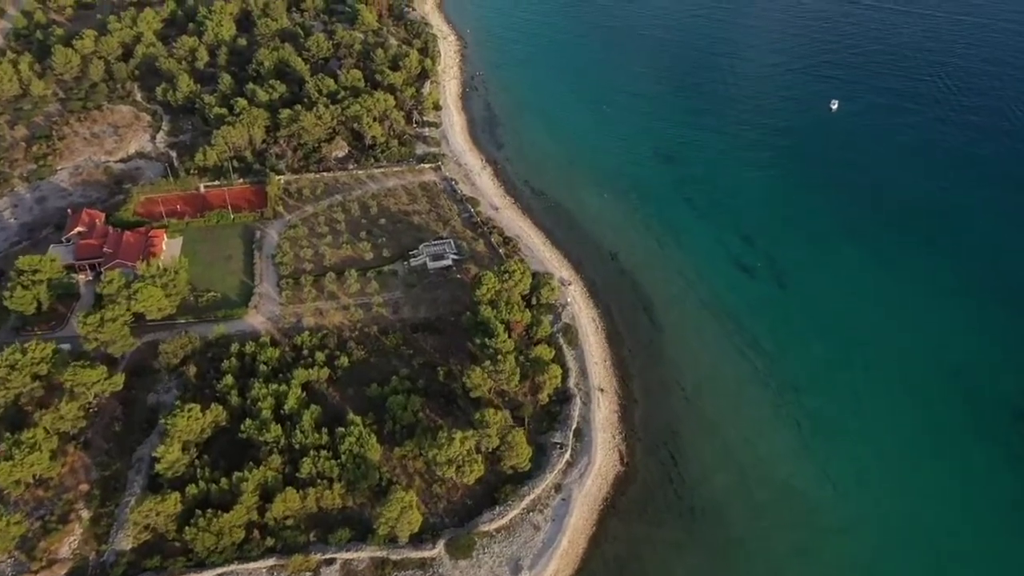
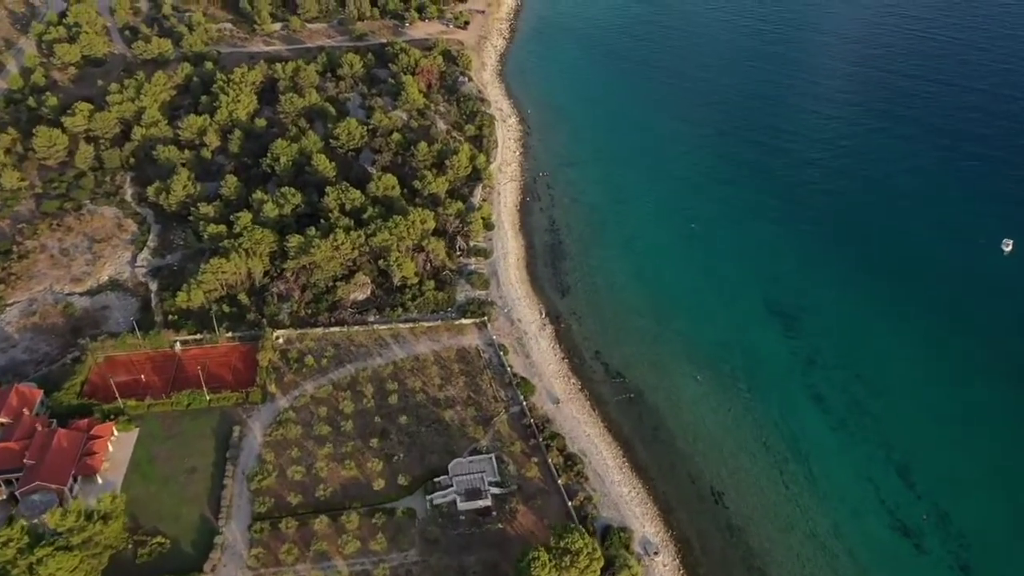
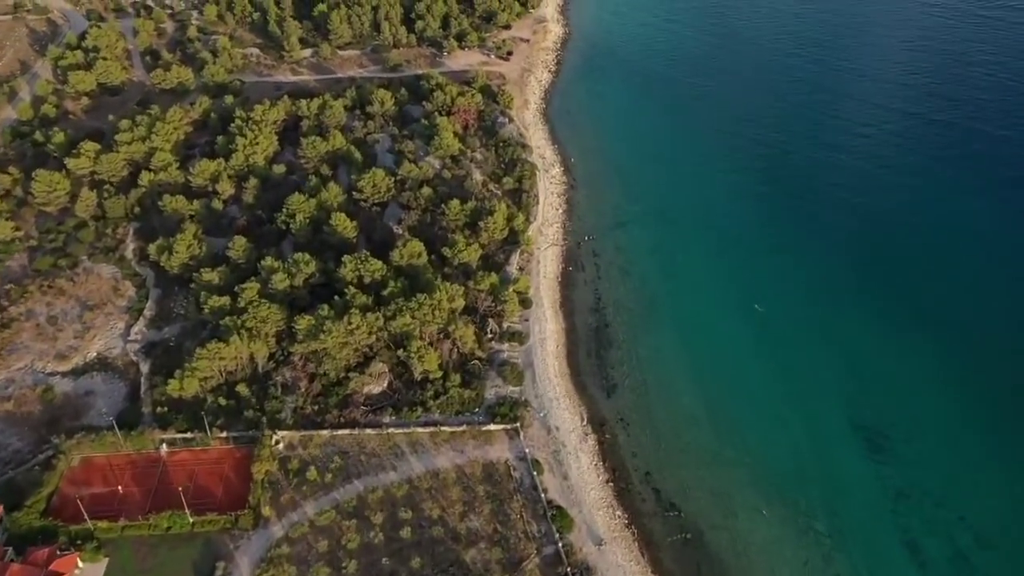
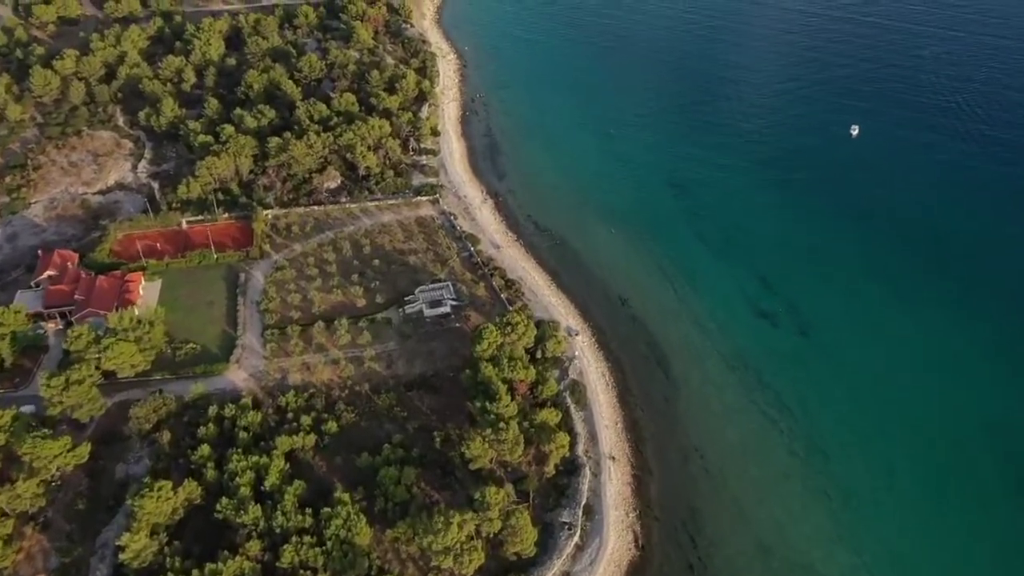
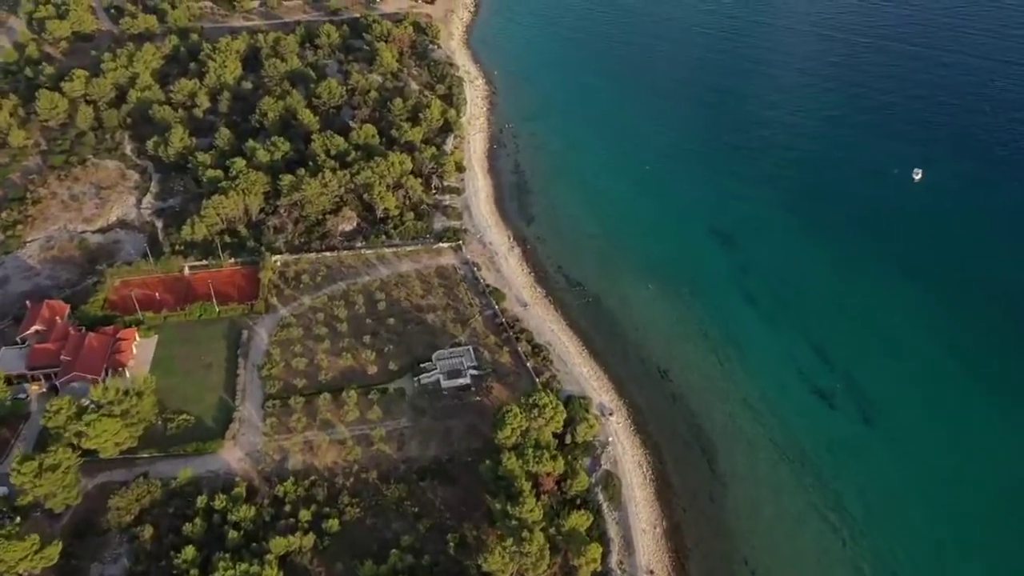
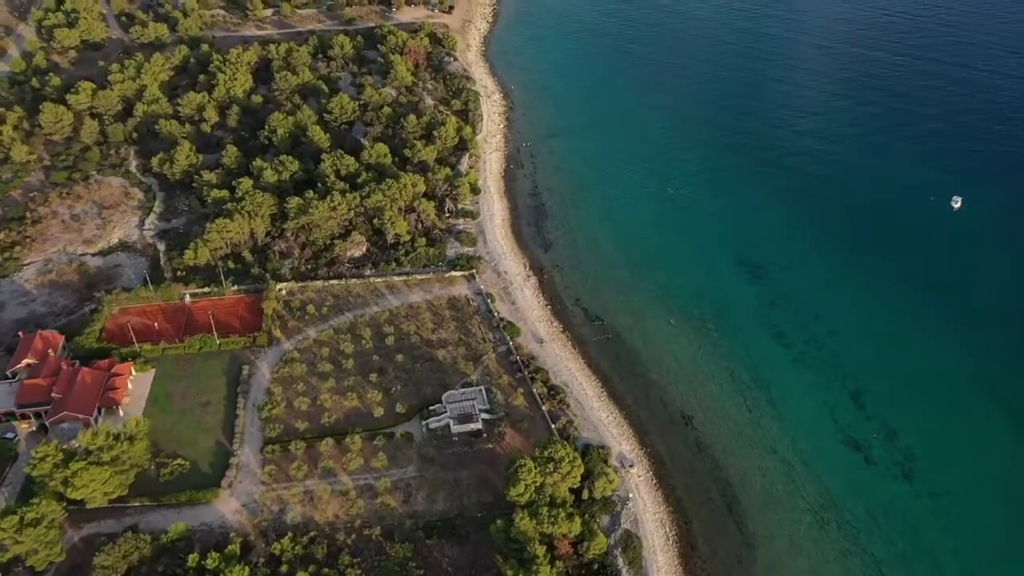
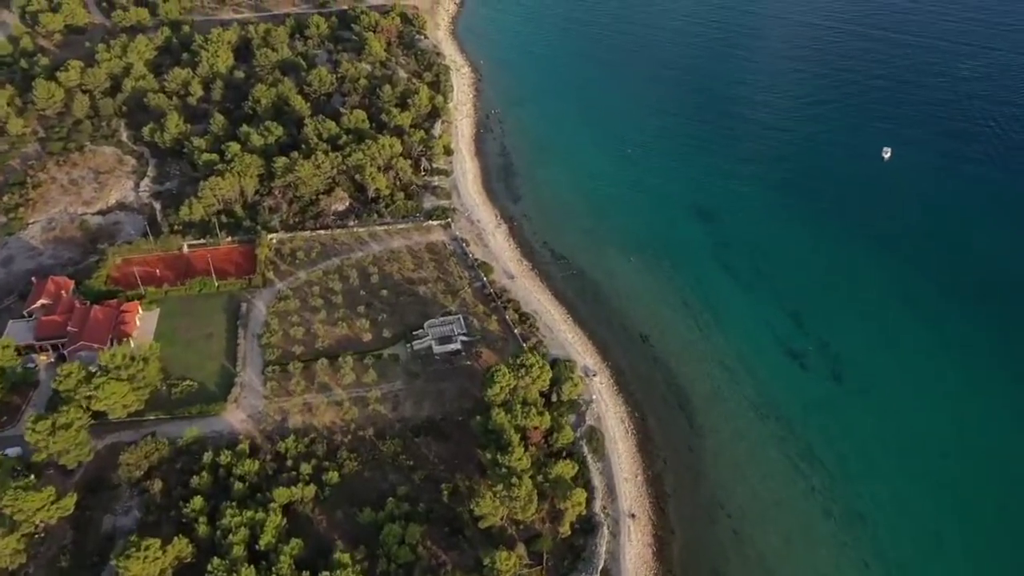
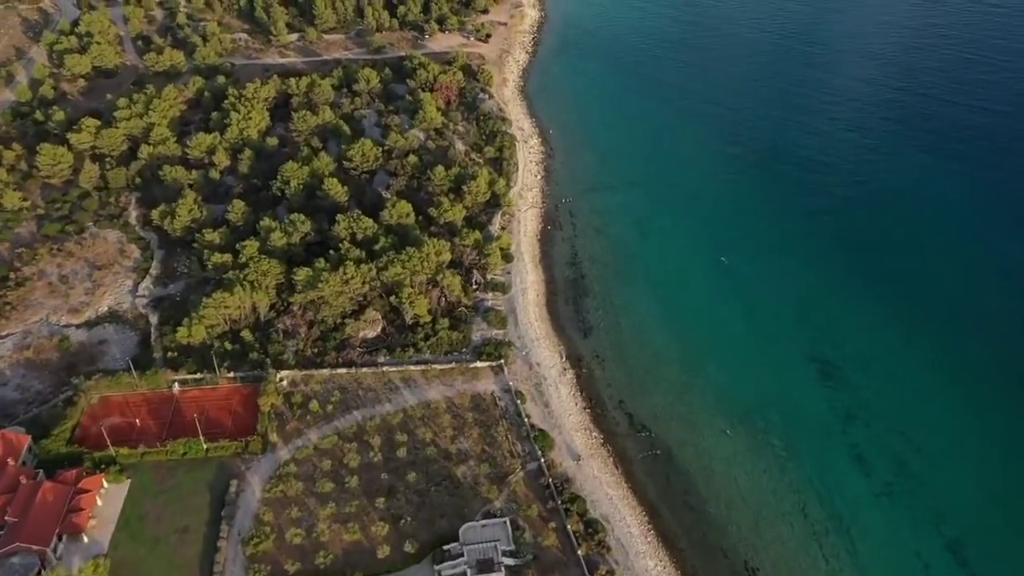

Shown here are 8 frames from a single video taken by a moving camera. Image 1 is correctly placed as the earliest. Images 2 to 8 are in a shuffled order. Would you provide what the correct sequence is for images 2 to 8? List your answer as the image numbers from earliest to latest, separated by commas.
4, 7, 5, 6, 2, 8, 3
